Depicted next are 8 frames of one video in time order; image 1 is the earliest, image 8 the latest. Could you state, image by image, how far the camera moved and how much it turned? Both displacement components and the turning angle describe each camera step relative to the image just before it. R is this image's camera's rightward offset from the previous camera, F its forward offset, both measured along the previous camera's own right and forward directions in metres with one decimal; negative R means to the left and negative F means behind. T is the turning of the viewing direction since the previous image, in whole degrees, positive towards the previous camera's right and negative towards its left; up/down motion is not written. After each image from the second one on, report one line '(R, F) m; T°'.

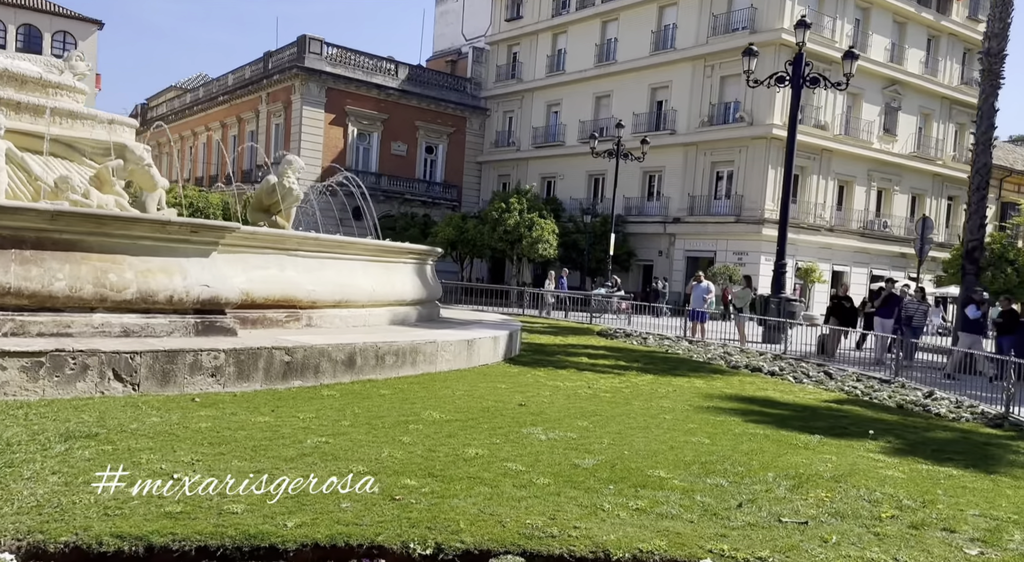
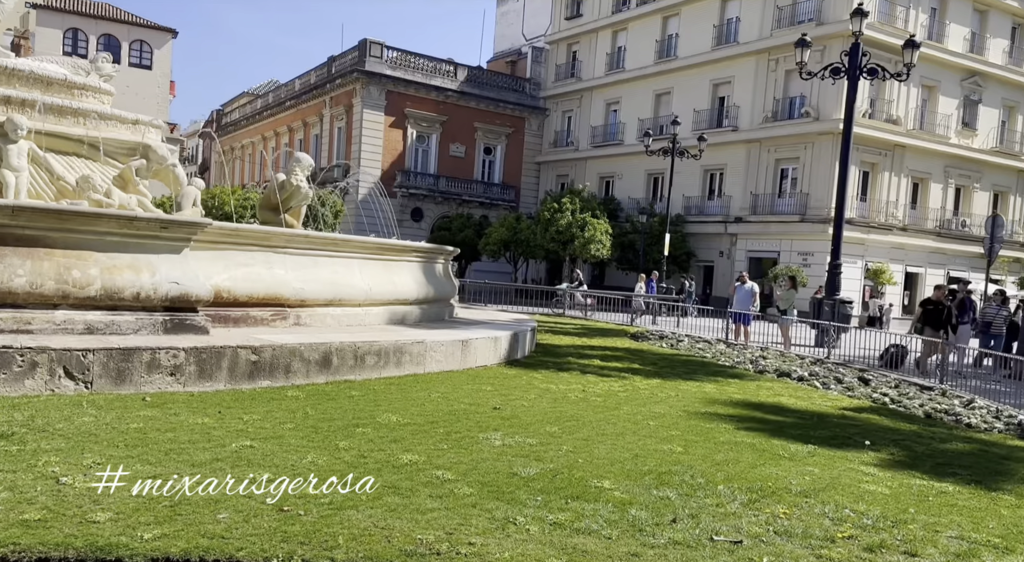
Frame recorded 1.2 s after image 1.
(+0.8, +0.4) m; -5°
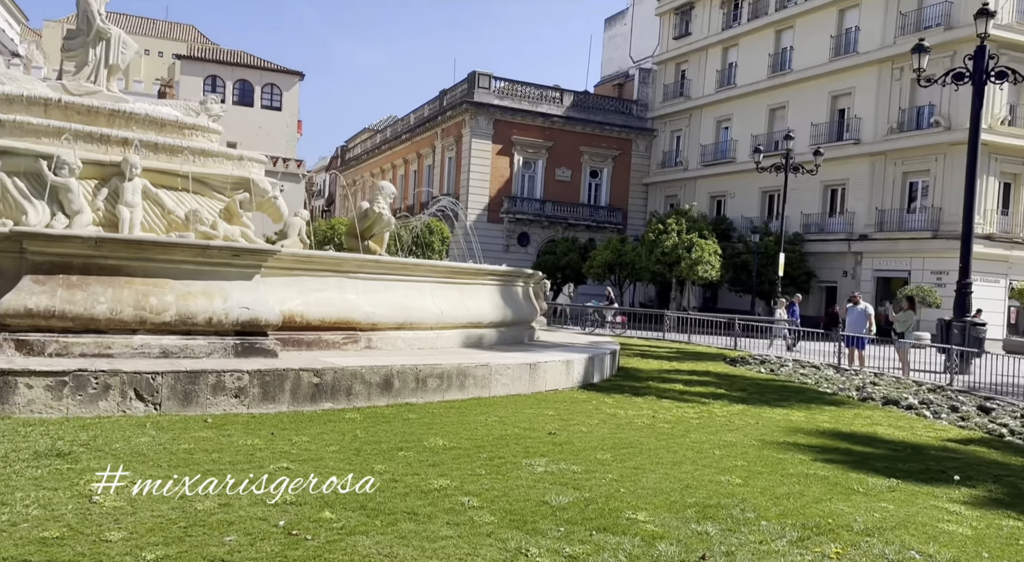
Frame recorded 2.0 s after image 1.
(+0.5, +0.2) m; -8°
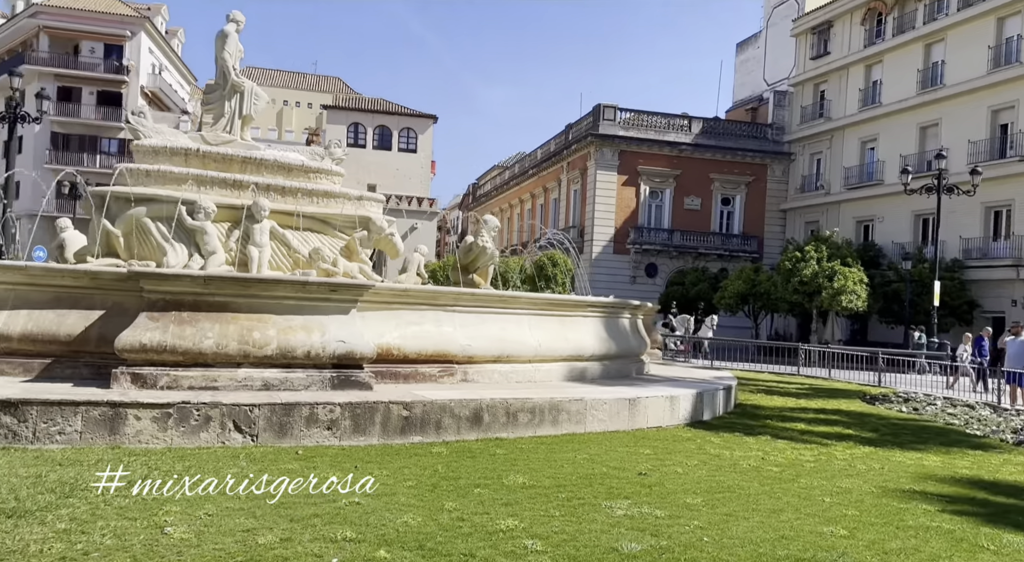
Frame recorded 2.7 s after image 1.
(+0.4, +0.2) m; -9°
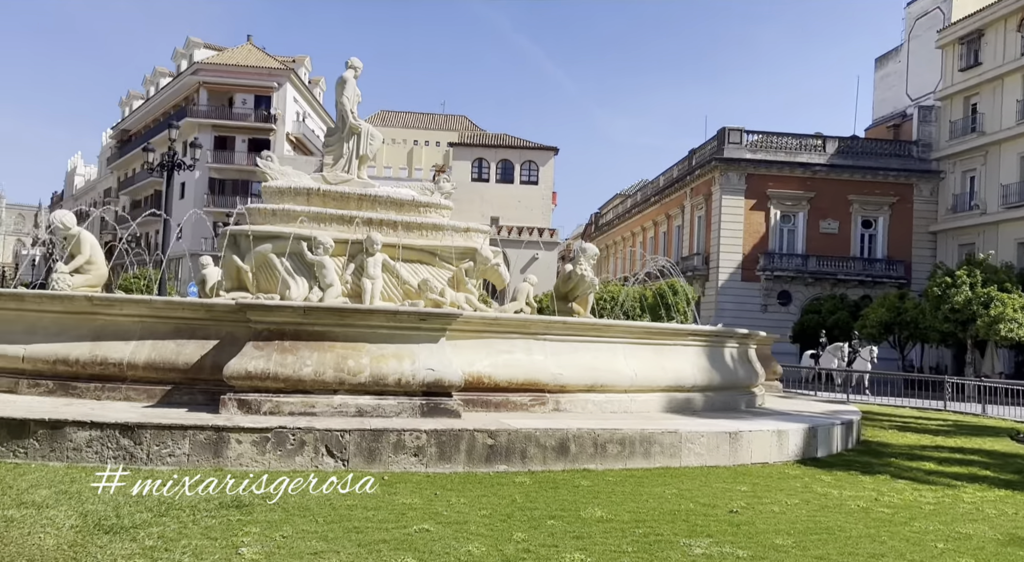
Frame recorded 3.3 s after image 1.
(+0.4, 0.0) m; -8°
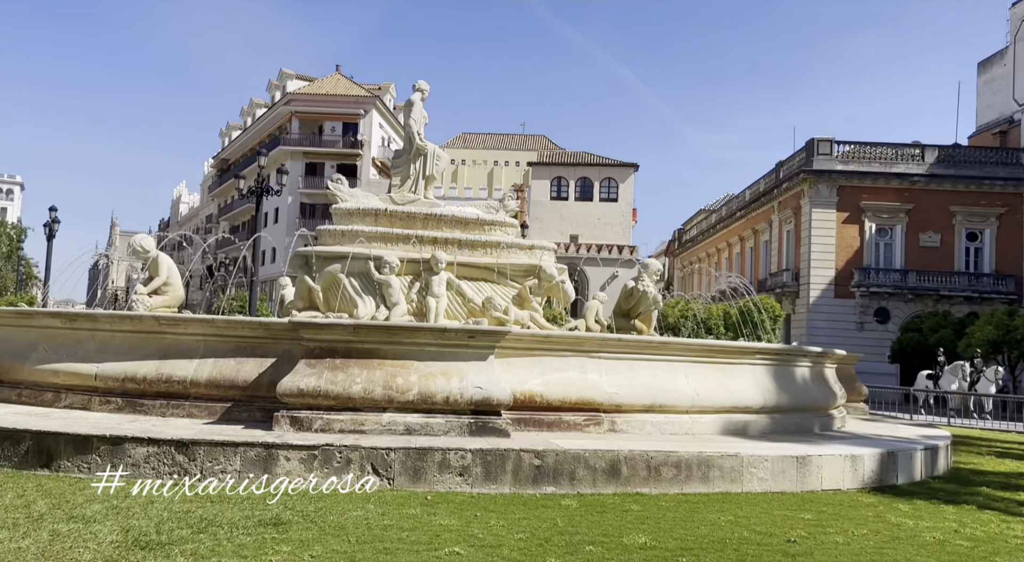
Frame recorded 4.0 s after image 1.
(+0.3, +0.2) m; -6°
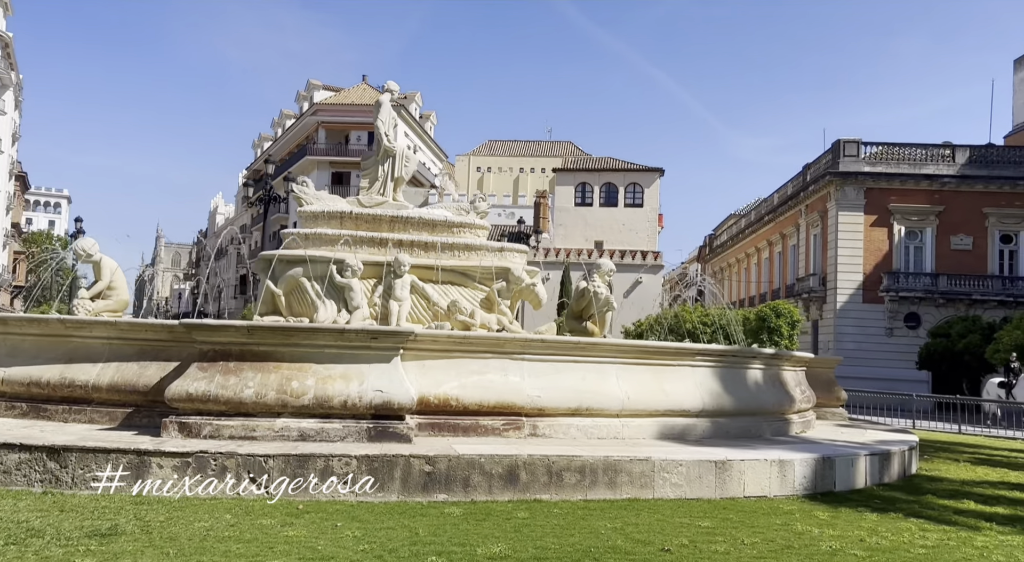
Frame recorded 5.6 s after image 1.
(+1.1, +0.4) m; -3°
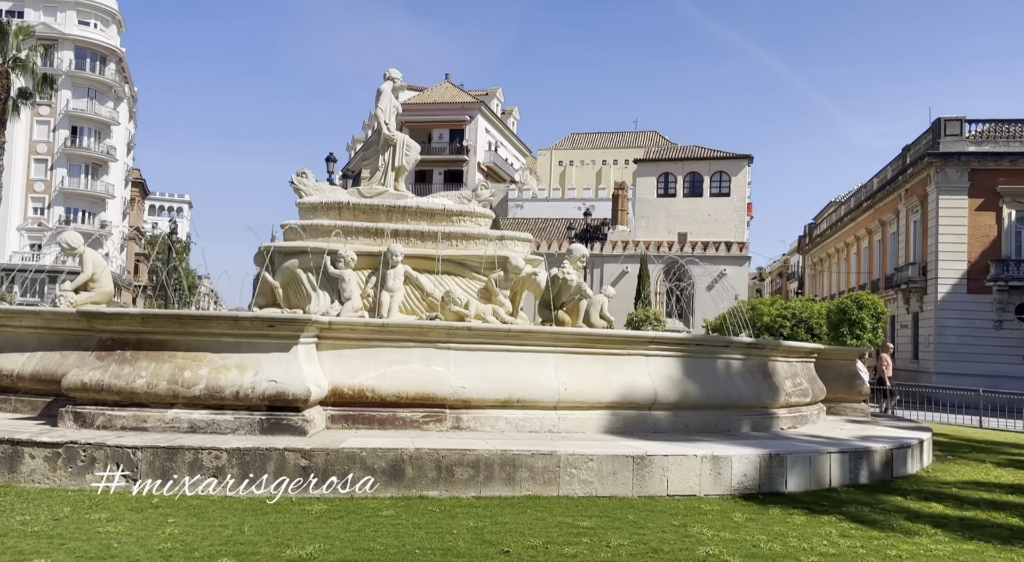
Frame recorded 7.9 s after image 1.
(+1.5, +0.6) m; -7°
